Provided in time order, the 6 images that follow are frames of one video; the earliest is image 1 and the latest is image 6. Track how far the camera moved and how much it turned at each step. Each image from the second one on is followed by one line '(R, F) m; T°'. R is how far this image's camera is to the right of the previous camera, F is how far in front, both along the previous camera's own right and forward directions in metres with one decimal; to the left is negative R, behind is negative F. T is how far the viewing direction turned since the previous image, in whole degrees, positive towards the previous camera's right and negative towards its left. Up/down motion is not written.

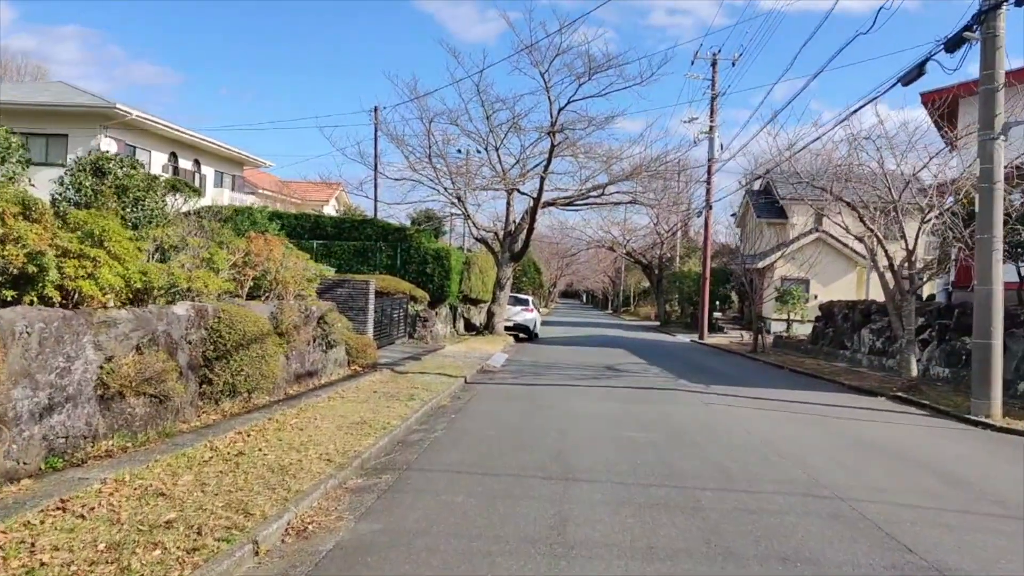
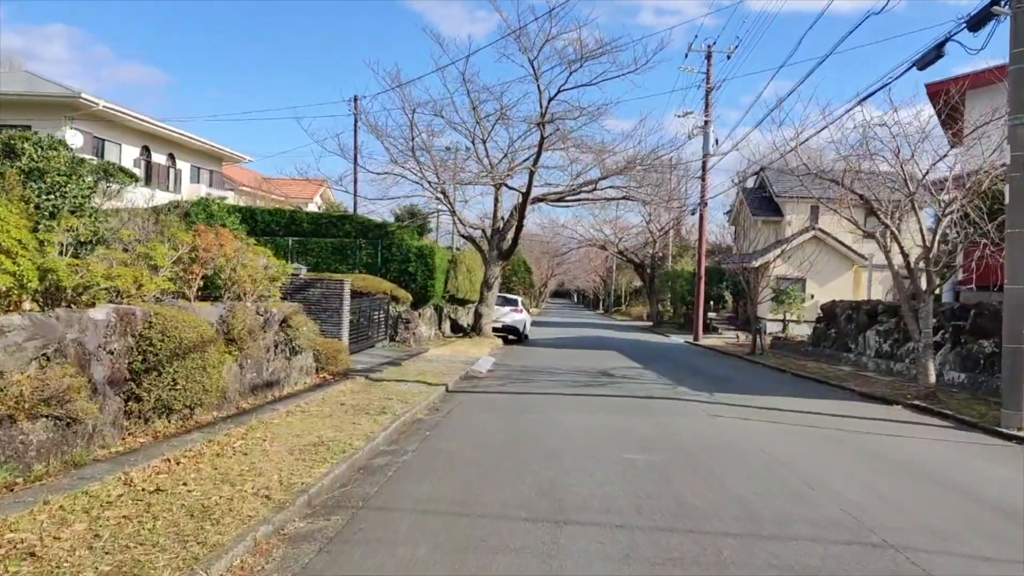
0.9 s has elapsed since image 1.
(+0.1, +1.3) m; +1°
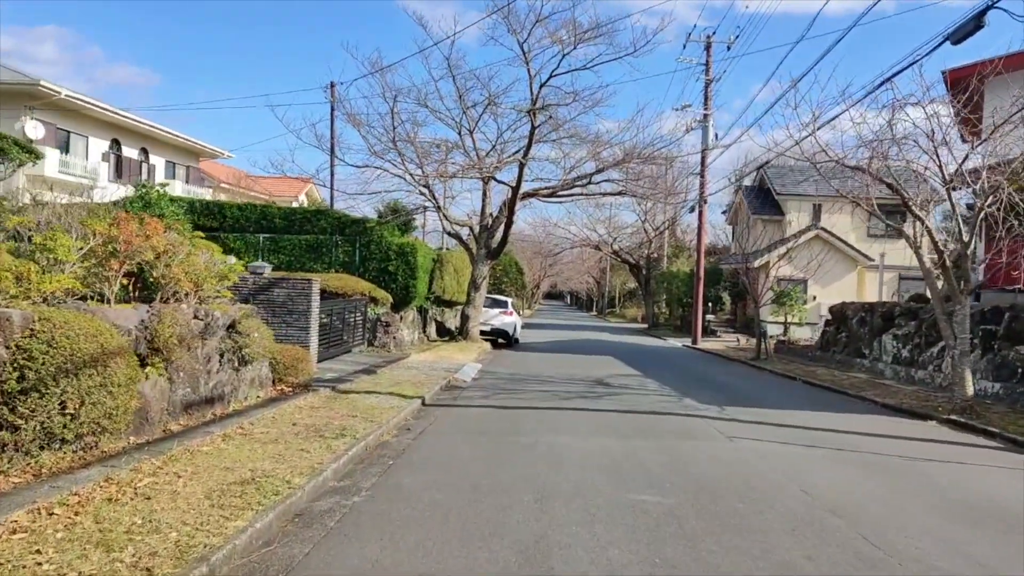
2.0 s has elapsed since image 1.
(+0.1, +1.7) m; 0°
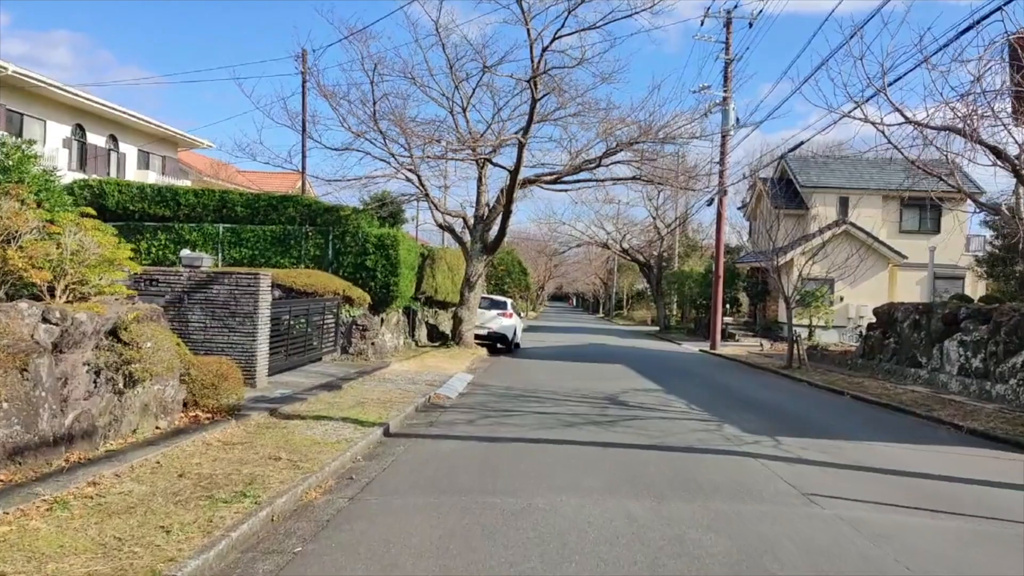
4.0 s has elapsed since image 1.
(+0.2, +2.9) m; 0°
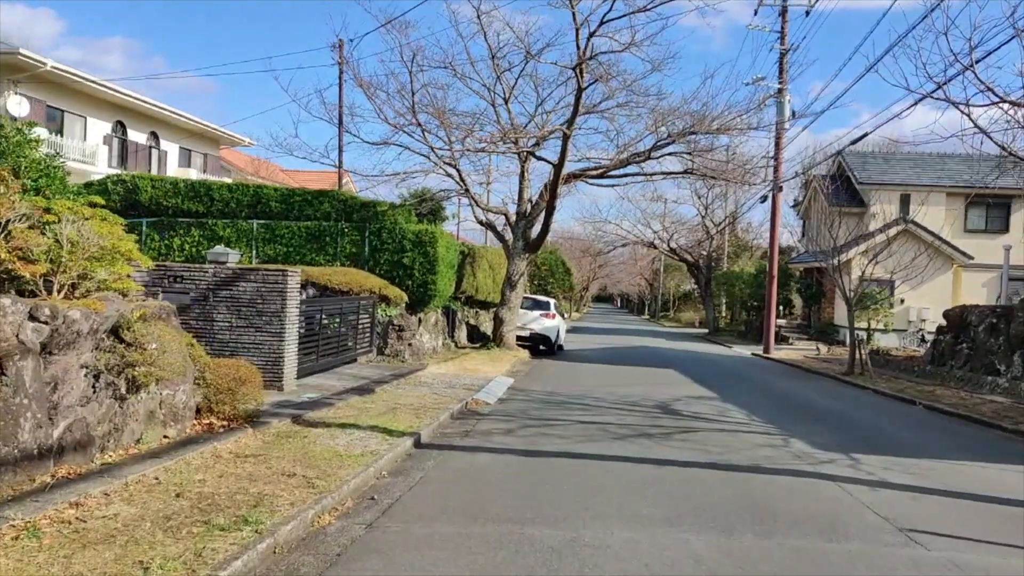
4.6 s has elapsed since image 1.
(0.0, +0.9) m; -3°
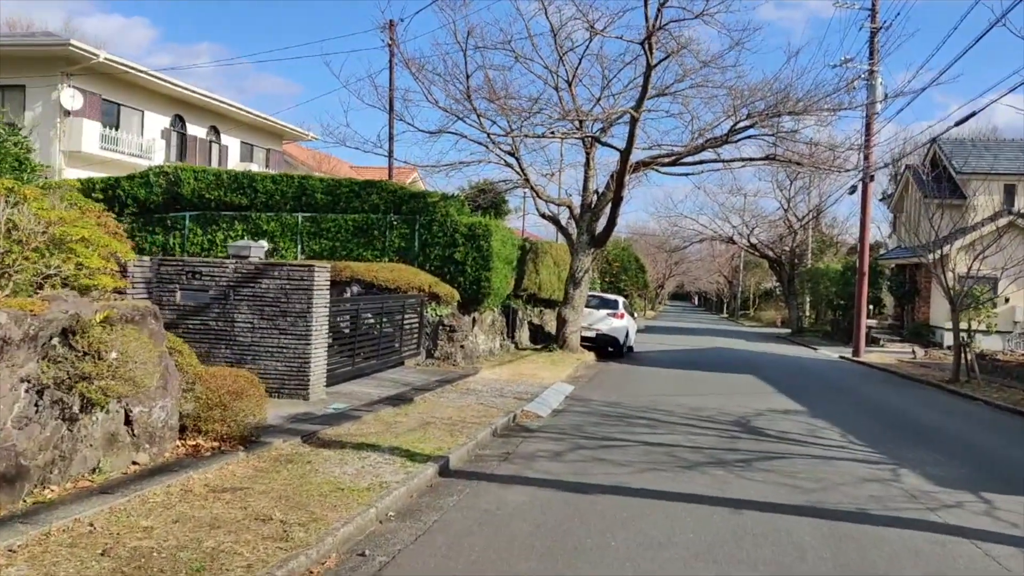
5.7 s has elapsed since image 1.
(+0.3, +1.5) m; -5°
